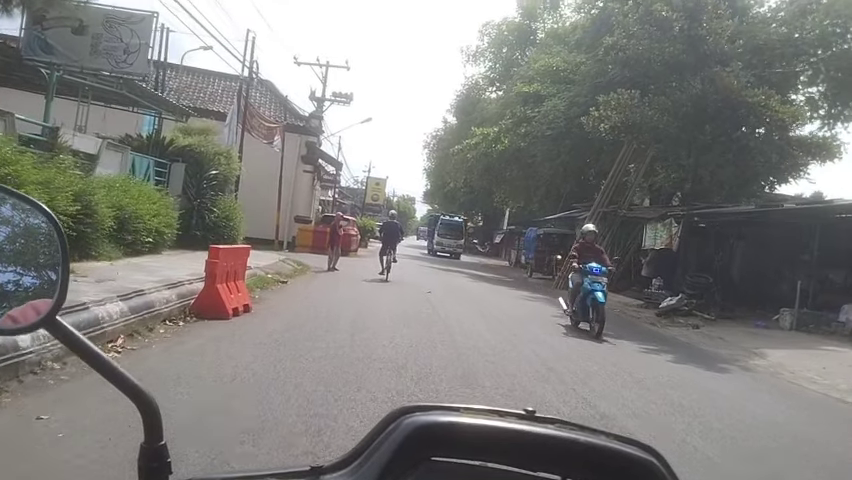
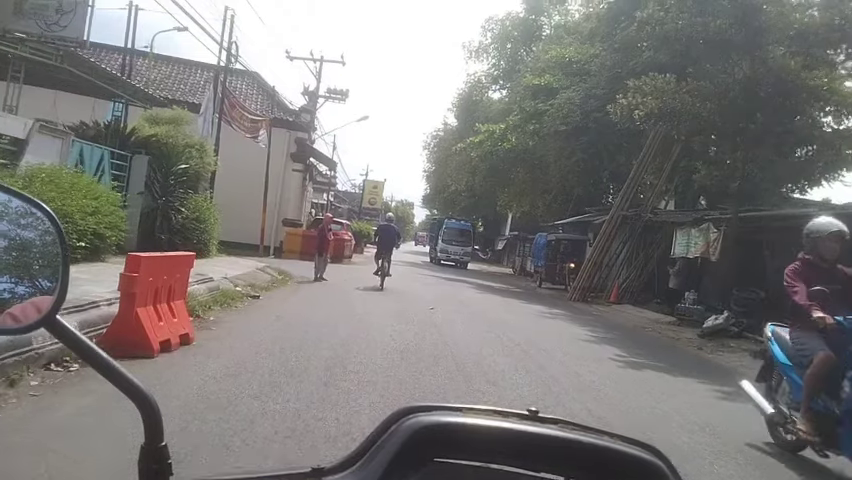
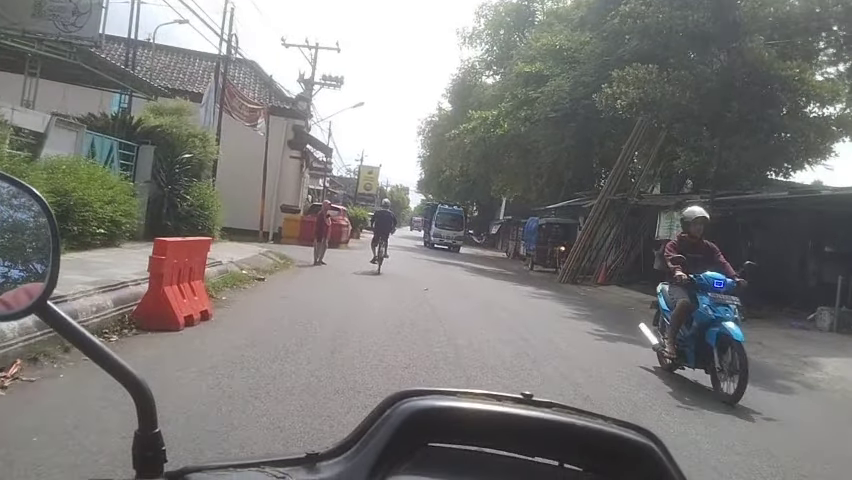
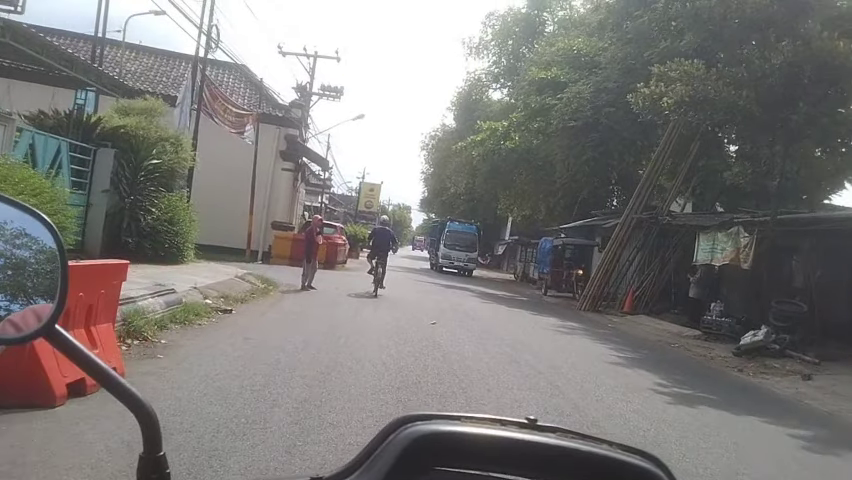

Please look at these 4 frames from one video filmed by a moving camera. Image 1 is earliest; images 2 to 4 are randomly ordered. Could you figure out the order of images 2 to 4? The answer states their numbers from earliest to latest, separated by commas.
3, 2, 4
